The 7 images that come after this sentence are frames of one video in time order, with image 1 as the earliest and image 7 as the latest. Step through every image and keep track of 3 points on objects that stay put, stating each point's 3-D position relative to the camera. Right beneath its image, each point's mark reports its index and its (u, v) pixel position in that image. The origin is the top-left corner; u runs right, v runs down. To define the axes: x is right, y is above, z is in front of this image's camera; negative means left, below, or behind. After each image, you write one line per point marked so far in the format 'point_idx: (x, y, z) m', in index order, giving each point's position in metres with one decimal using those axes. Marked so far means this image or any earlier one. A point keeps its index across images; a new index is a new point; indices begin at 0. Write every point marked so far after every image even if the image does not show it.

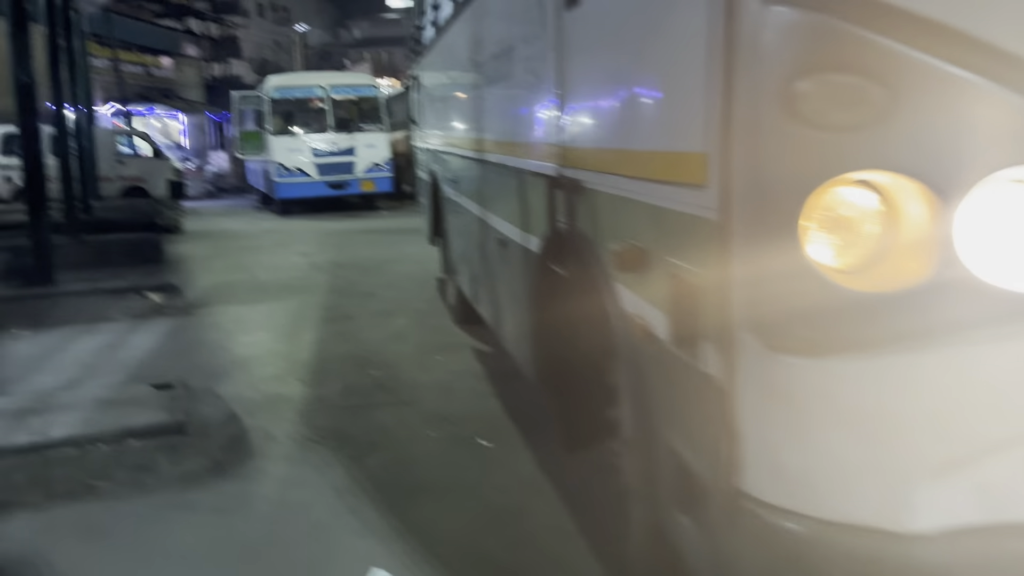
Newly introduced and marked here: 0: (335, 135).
0: (-4.2, +3.6, +19.4) m
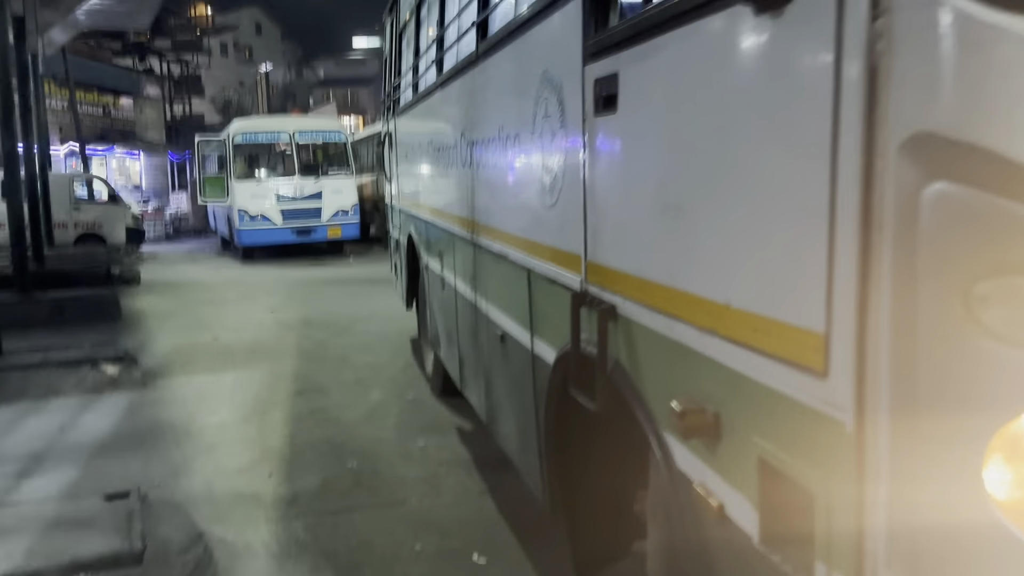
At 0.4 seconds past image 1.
0: (-4.9, +2.5, +19.0) m
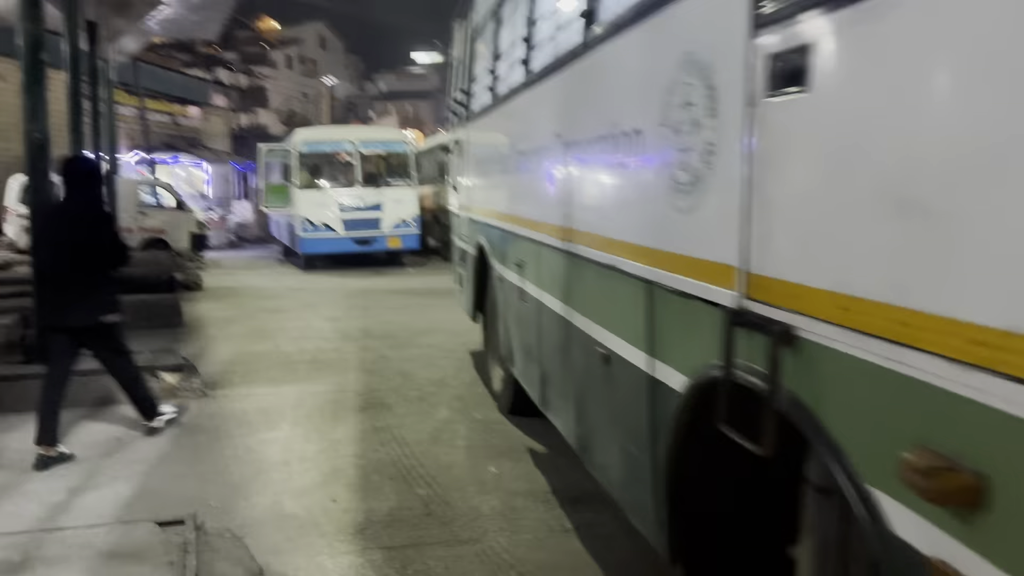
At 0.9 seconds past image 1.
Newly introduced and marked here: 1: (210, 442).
0: (-3.5, +2.3, +18.9) m
1: (-2.1, -1.1, +5.8) m
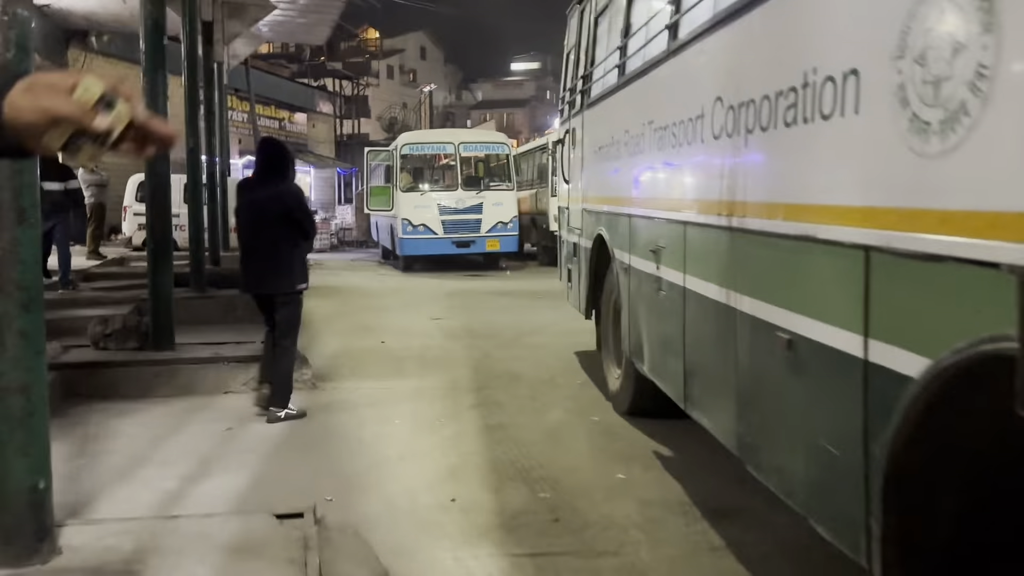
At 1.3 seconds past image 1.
0: (-1.1, +2.2, +18.7) m
1: (-1.3, -1.0, +5.6) m
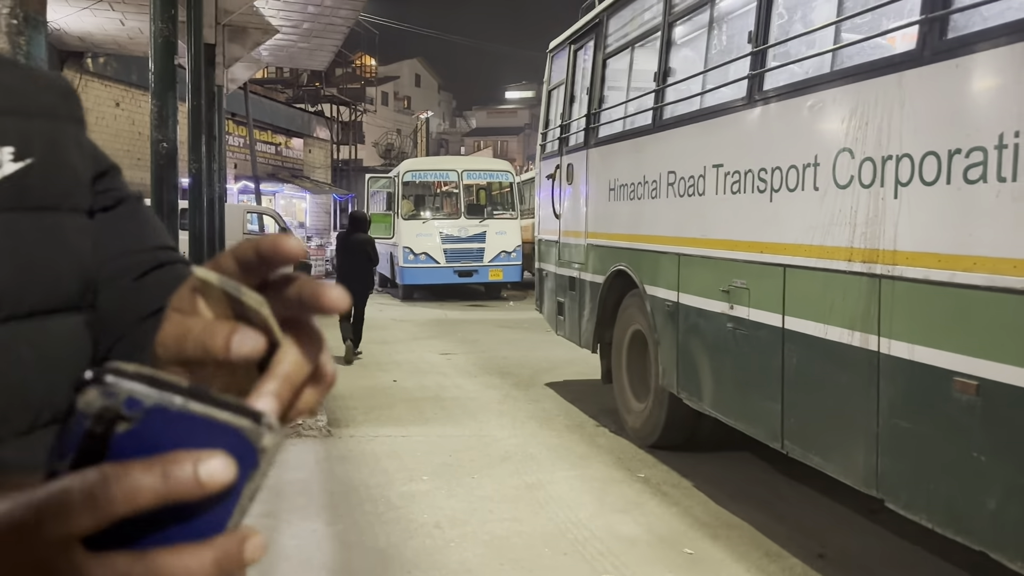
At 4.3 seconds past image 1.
0: (-1.0, +1.5, +18.3) m
1: (-1.0, -1.3, +5.0) m
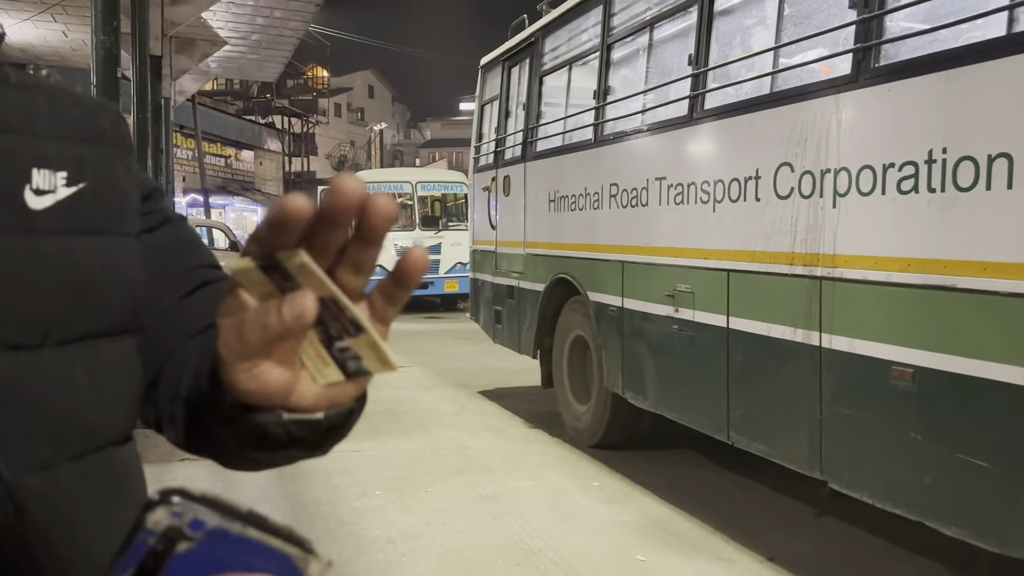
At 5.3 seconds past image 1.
0: (-2.0, +1.3, +18.2) m
1: (-1.3, -1.4, +5.0) m
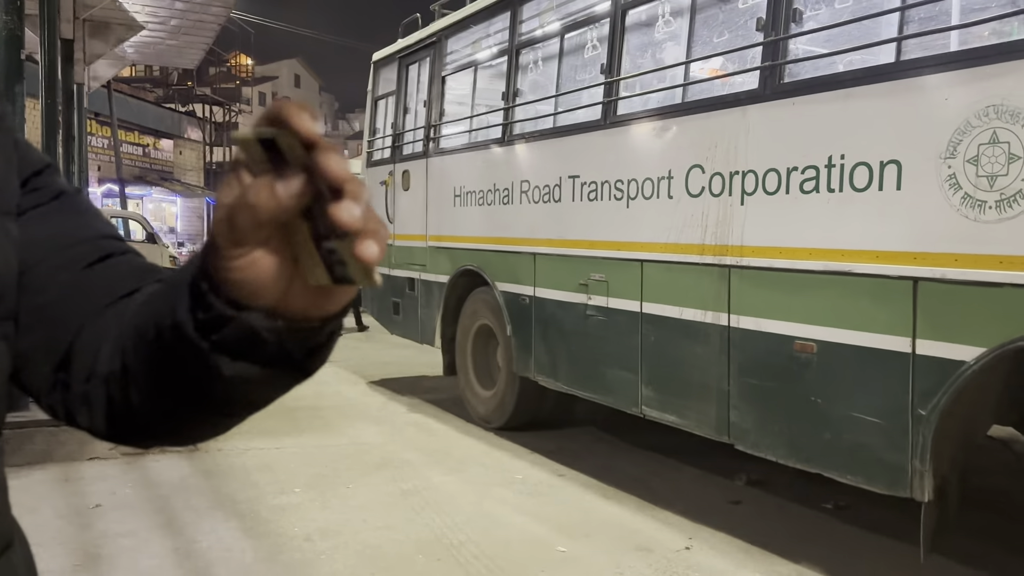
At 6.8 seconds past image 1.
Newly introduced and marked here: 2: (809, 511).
0: (-3.6, +1.4, +18.0) m
1: (-1.8, -1.3, +4.9) m
2: (+1.8, -1.3, +4.8) m
